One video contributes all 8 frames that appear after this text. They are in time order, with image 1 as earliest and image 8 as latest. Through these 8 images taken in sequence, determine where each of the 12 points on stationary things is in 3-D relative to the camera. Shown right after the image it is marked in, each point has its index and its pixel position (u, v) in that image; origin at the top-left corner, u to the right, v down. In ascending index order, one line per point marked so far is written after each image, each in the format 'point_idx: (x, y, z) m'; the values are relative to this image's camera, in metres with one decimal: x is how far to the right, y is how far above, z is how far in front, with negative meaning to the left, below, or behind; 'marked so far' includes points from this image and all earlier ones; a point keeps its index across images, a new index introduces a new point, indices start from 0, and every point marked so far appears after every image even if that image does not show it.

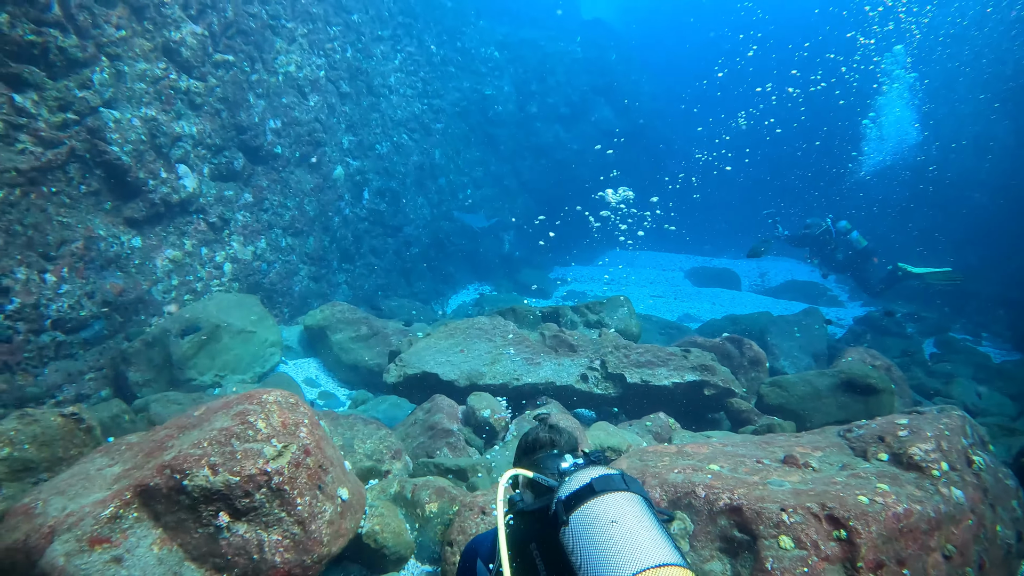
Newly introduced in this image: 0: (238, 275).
0: (-3.0, +0.1, +7.6) m
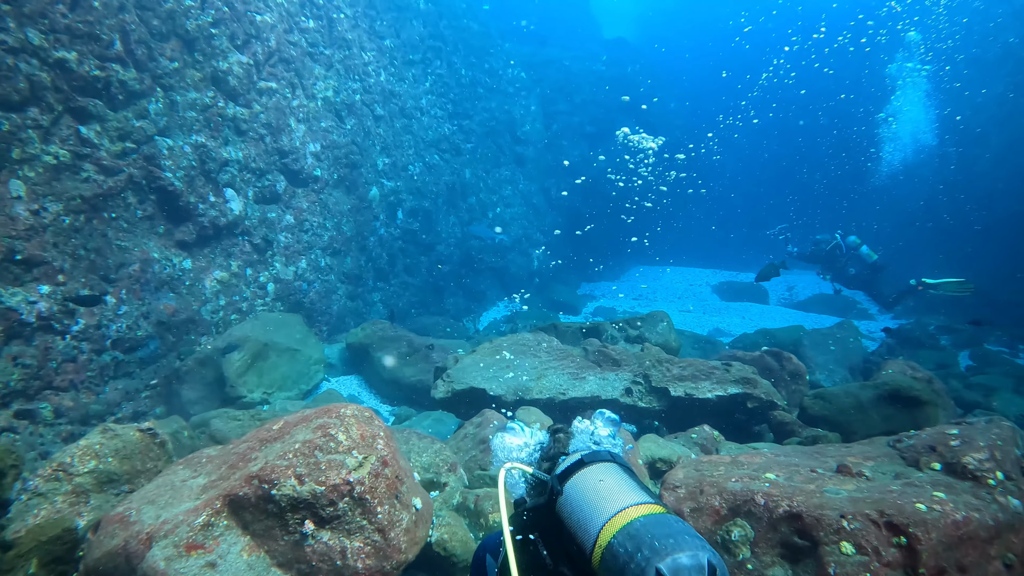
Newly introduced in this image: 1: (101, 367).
0: (-2.6, -0.1, +7.9) m
1: (-3.3, -0.6, +5.6) m
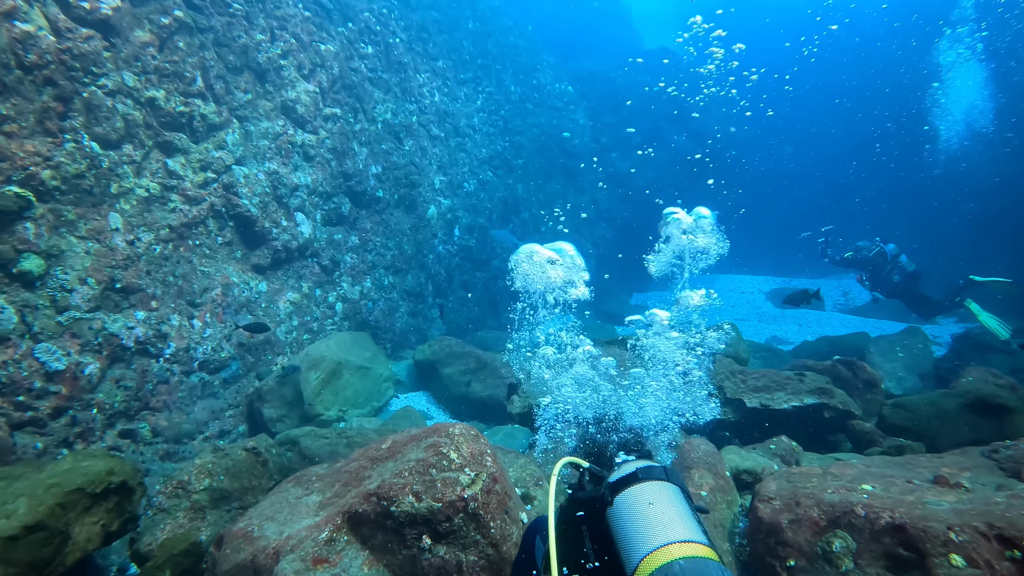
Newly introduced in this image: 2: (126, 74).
0: (-1.9, -0.3, +8.1) m
1: (-2.7, -0.8, +5.9) m
2: (-3.1, +1.7, +5.6) m
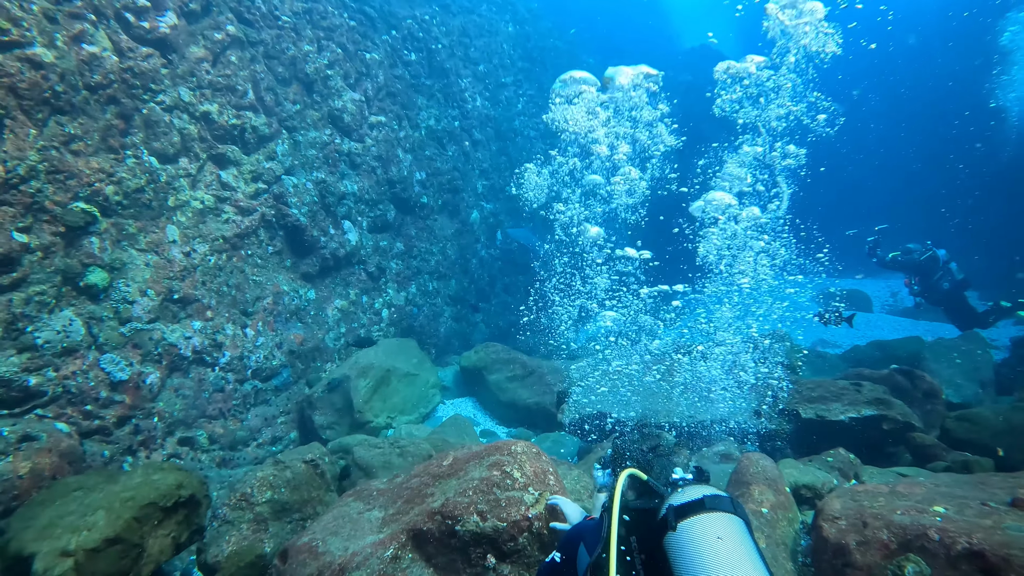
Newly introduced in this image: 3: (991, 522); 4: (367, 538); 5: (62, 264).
0: (-1.4, -0.4, +8.2) m
1: (-2.3, -0.9, +6.0) m
2: (-2.7, +1.6, +5.7) m
3: (+2.0, -1.0, +2.9) m
4: (-0.6, -1.1, +3.1) m
5: (-3.0, +0.2, +4.7) m
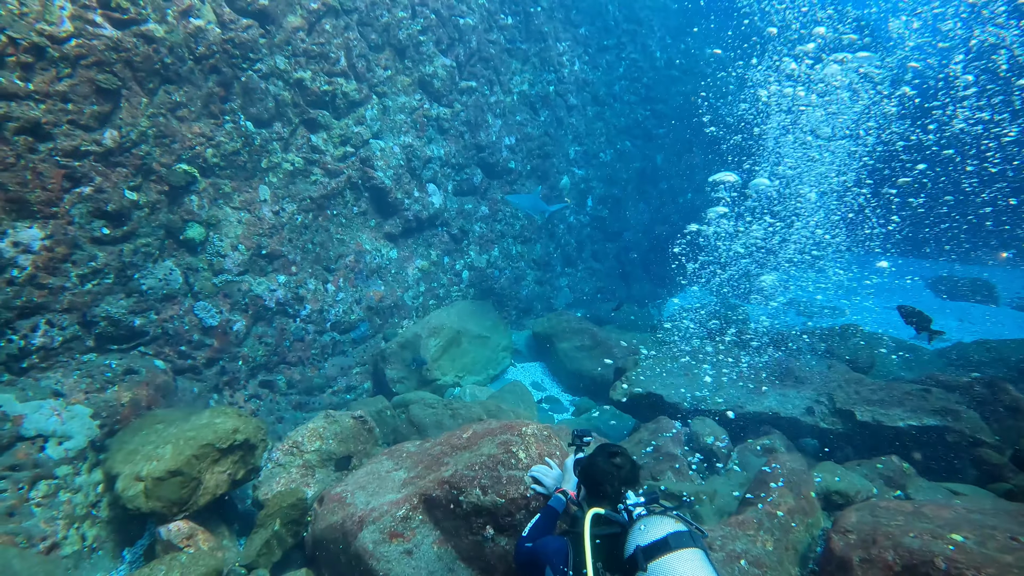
0: (-0.5, +0.1, +8.4) m
1: (-1.8, -0.5, +6.5) m
2: (-2.0, +2.0, +6.1) m
3: (+2.0, -1.1, +2.8) m
4: (-0.6, -1.0, +3.4) m
5: (-2.6, +0.5, +5.3) m
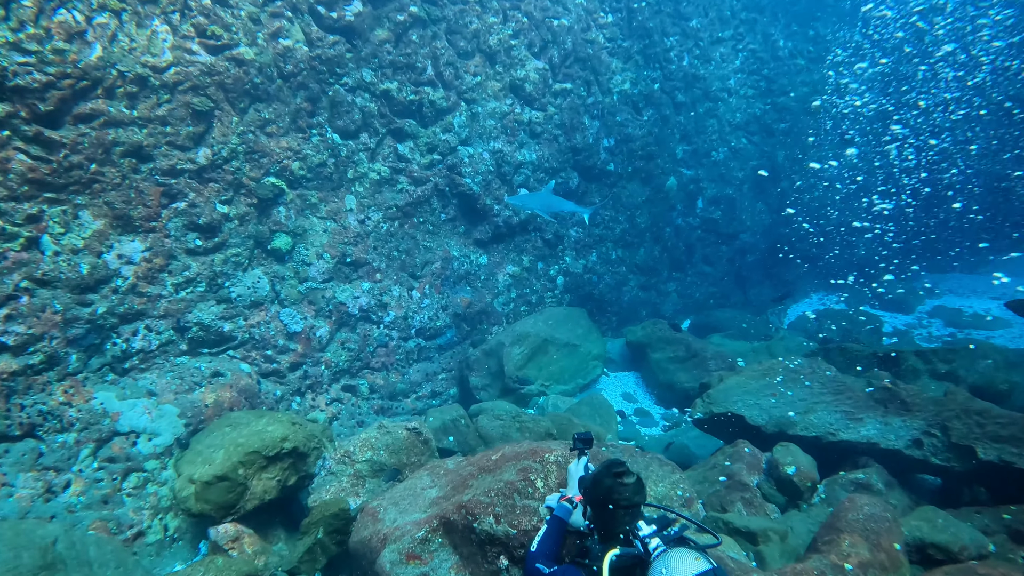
0: (+0.7, 0.0, +8.3) m
1: (-1.0, -0.6, +6.6) m
2: (-1.3, +1.9, +6.2) m
3: (+2.0, -1.2, +2.2) m
4: (-0.5, -1.1, +3.3) m
5: (-2.1, +0.5, +5.6) m
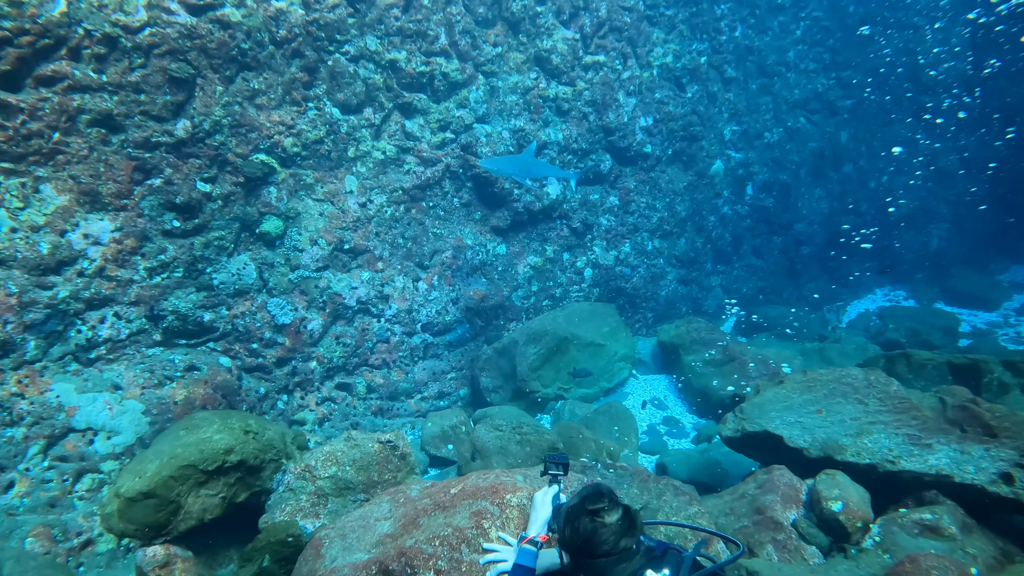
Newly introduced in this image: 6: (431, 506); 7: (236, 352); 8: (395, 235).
0: (+0.9, +0.1, +7.6) m
1: (-0.9, -0.5, +6.0) m
2: (-1.2, +2.0, +5.7) m
3: (+1.7, -1.2, +1.5) m
4: (-0.6, -1.1, +2.8) m
5: (-2.0, +0.6, +5.1) m
6: (-0.3, -0.9, +2.8) m
7: (-2.0, -0.5, +5.1) m
8: (-1.0, +0.5, +6.0) m
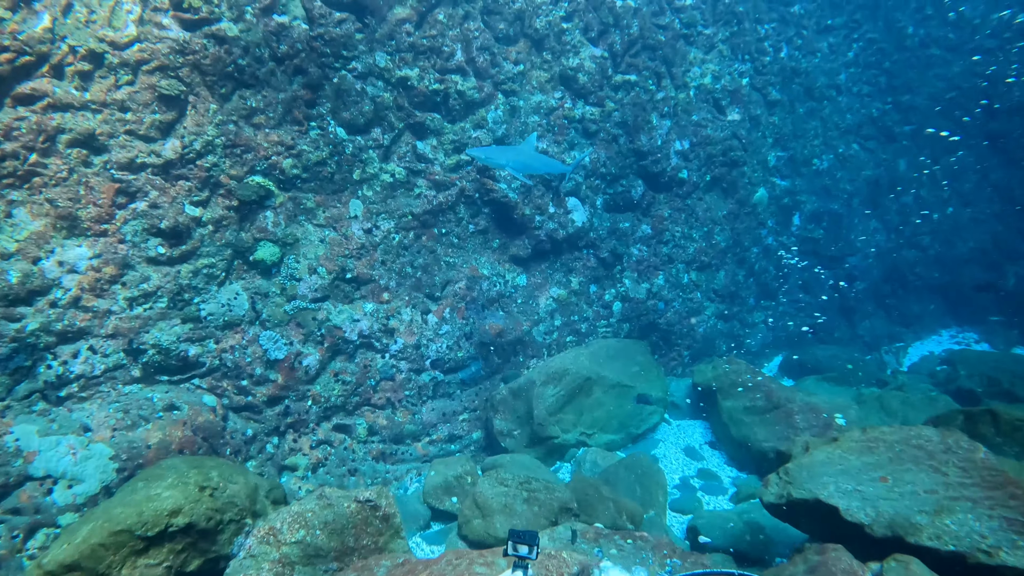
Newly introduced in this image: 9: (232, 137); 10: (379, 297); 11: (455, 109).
0: (+1.2, -0.3, +7.0) m
1: (-0.7, -0.8, +5.6) m
2: (-1.0, +1.8, +5.3) m
3: (+1.6, -1.3, +0.8) m
4: (-0.7, -1.2, +2.2) m
5: (-1.9, +0.3, +4.7) m
6: (-0.4, -1.0, +2.2) m
7: (-1.9, -0.7, +4.6) m
8: (-0.8, +0.2, +5.5) m
9: (-1.9, +1.0, +4.7) m
10: (-1.0, -0.1, +5.4) m
11: (-0.5, +1.5, +5.8) m
